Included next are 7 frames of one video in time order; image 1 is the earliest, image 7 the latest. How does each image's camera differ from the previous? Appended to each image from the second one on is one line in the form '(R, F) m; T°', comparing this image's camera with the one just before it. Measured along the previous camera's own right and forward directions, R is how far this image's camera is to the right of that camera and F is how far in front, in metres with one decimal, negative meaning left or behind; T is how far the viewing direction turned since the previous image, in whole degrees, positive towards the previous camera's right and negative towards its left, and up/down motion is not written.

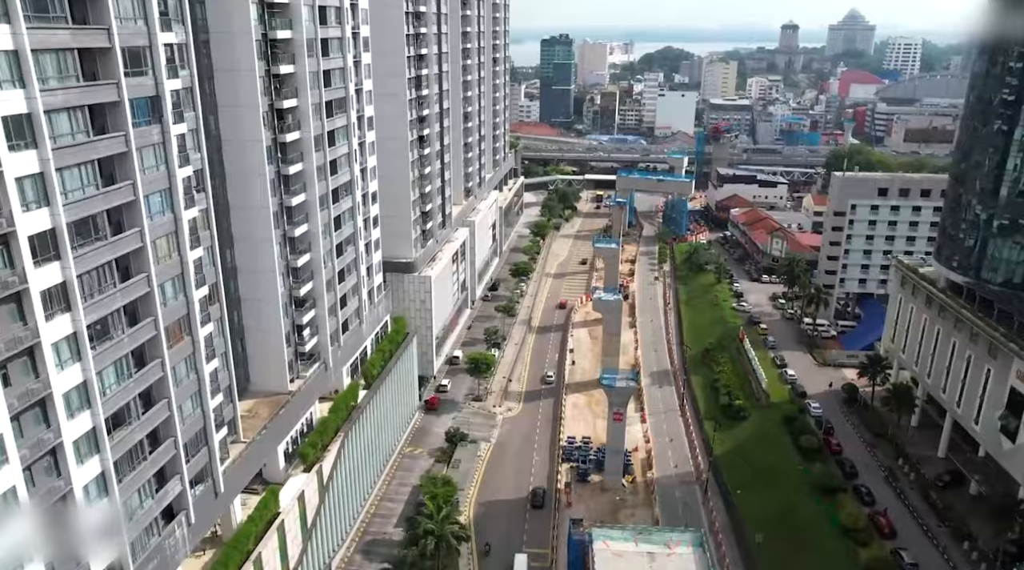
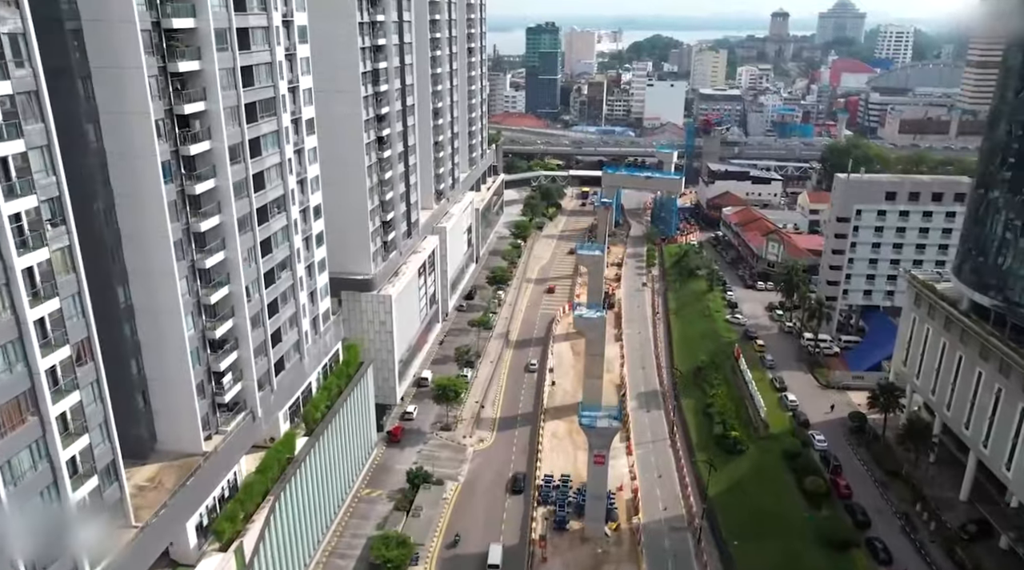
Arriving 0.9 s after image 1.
(+1.5, +7.2) m; +1°
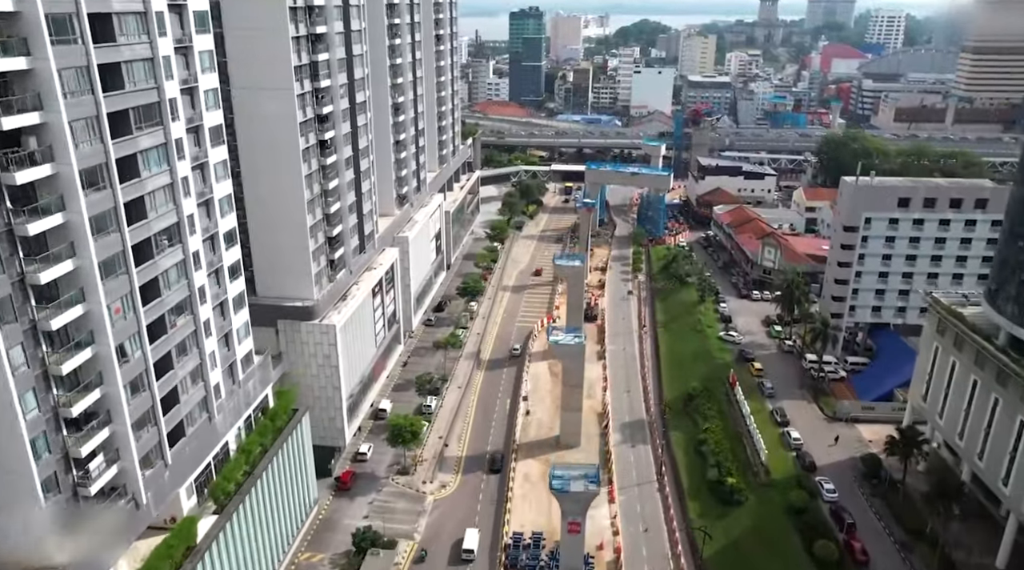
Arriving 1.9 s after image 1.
(+1.6, +8.2) m; +1°
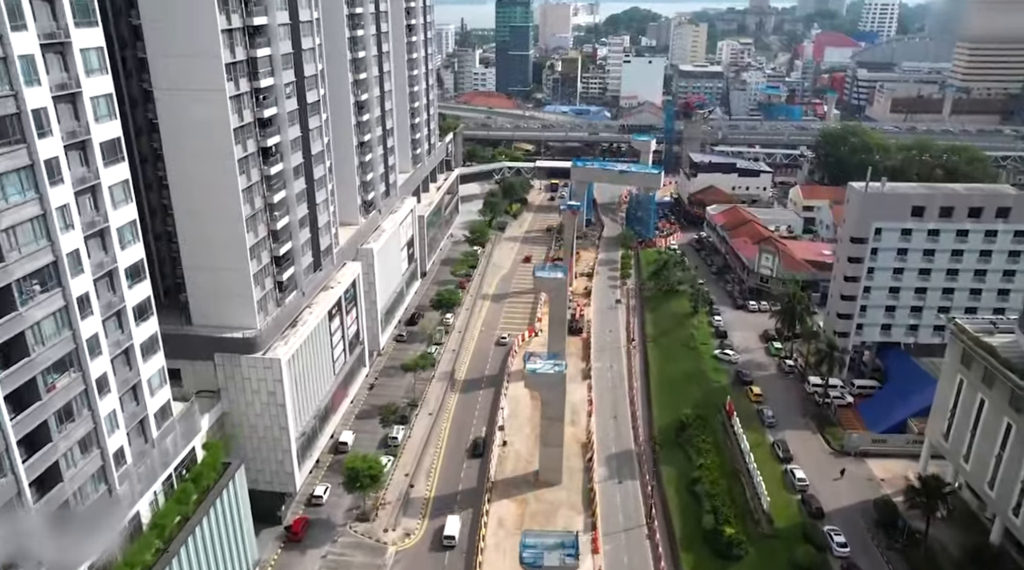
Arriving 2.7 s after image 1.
(+1.3, +6.4) m; +1°
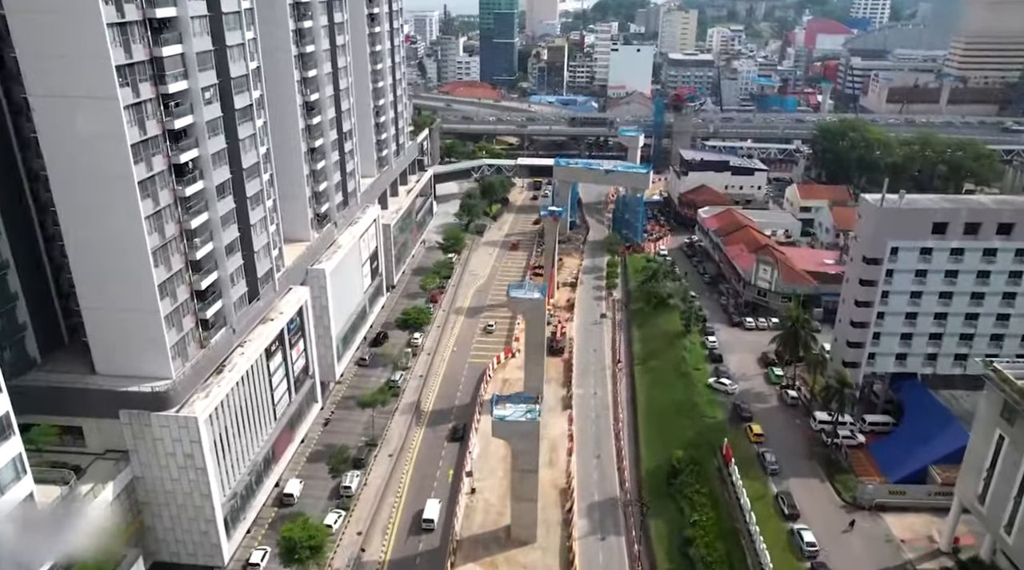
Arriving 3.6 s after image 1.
(+1.4, +7.3) m; +1°
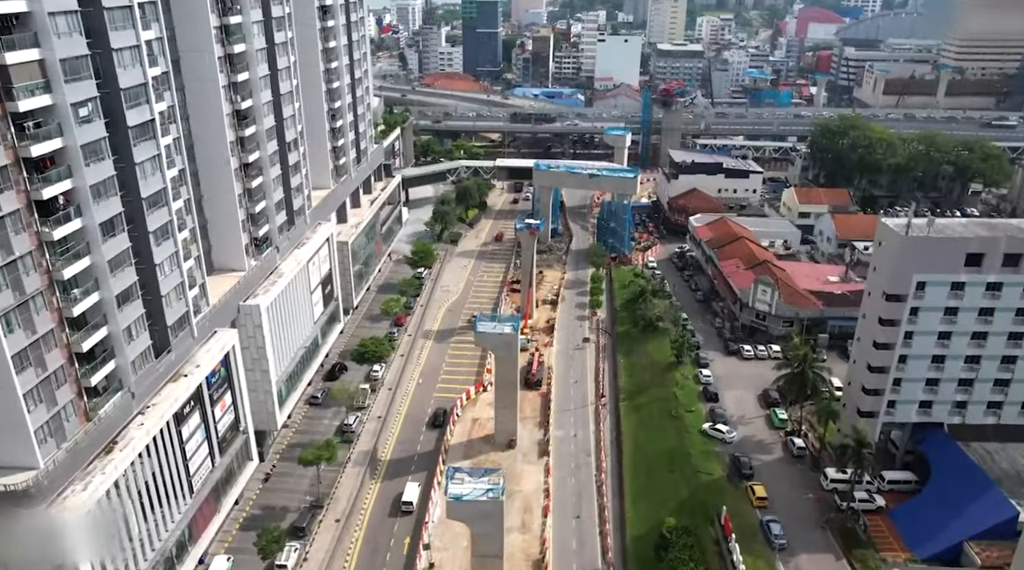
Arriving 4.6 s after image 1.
(+1.5, +7.9) m; +1°
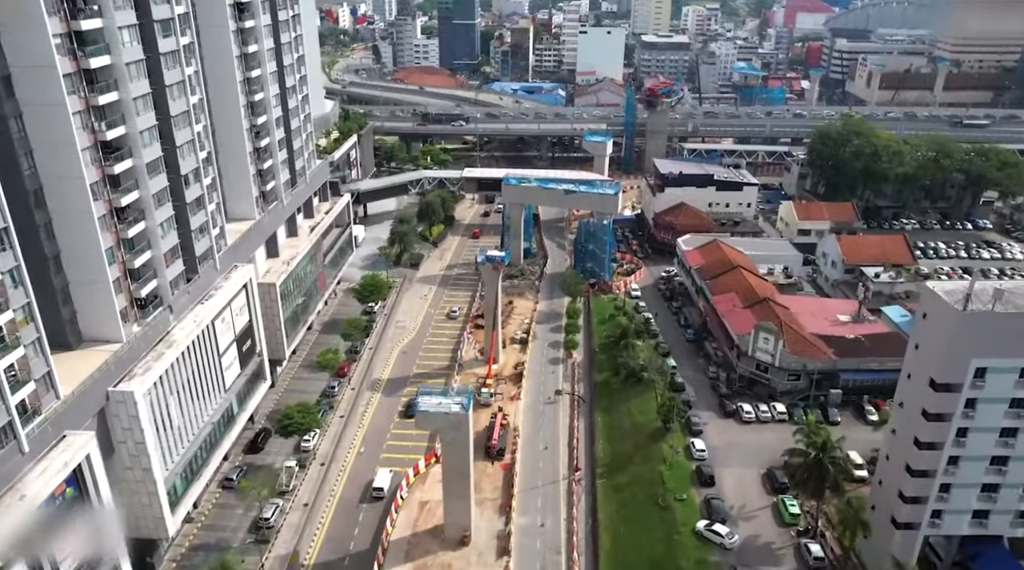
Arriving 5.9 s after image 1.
(+2.1, +10.7) m; +1°
